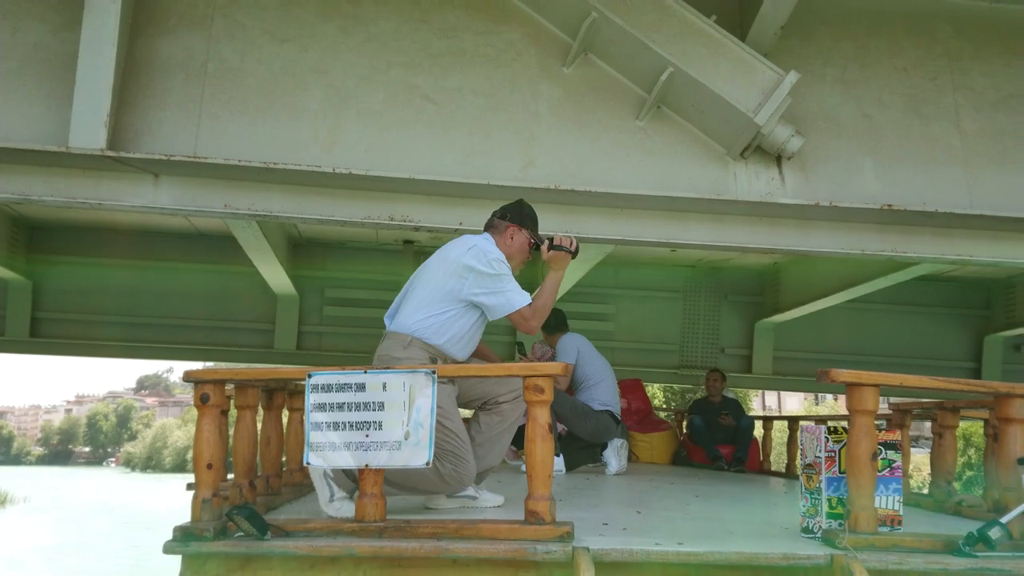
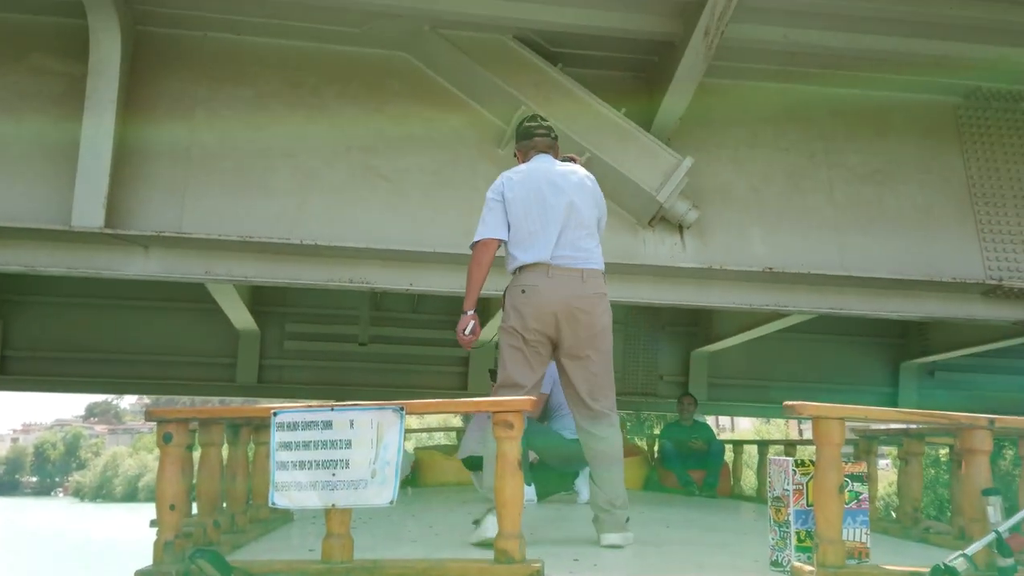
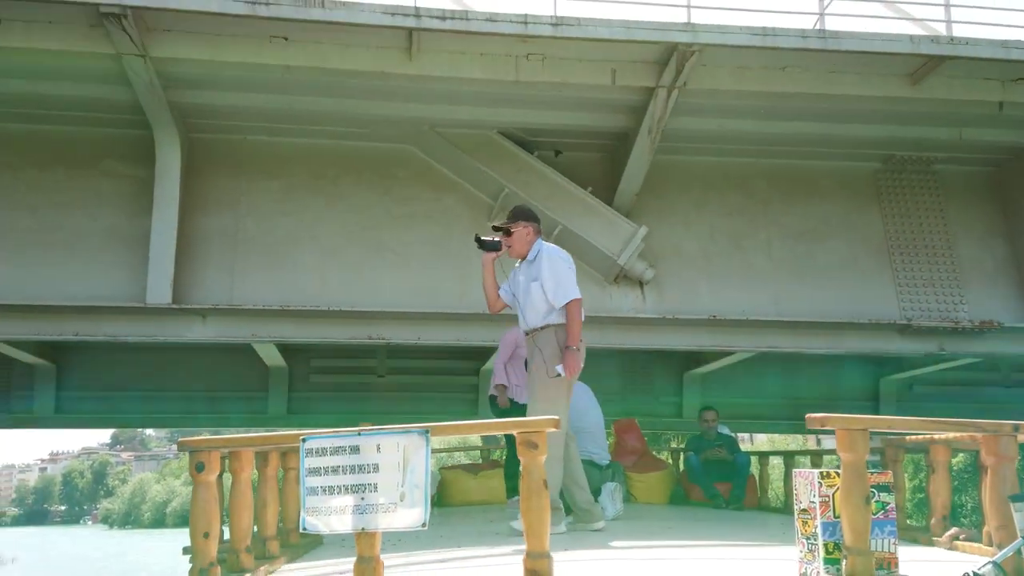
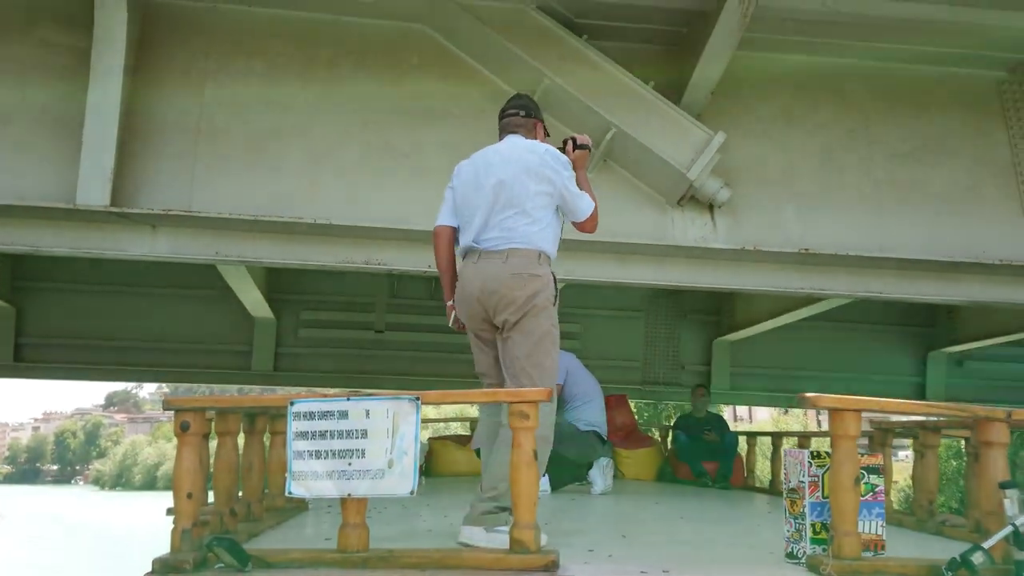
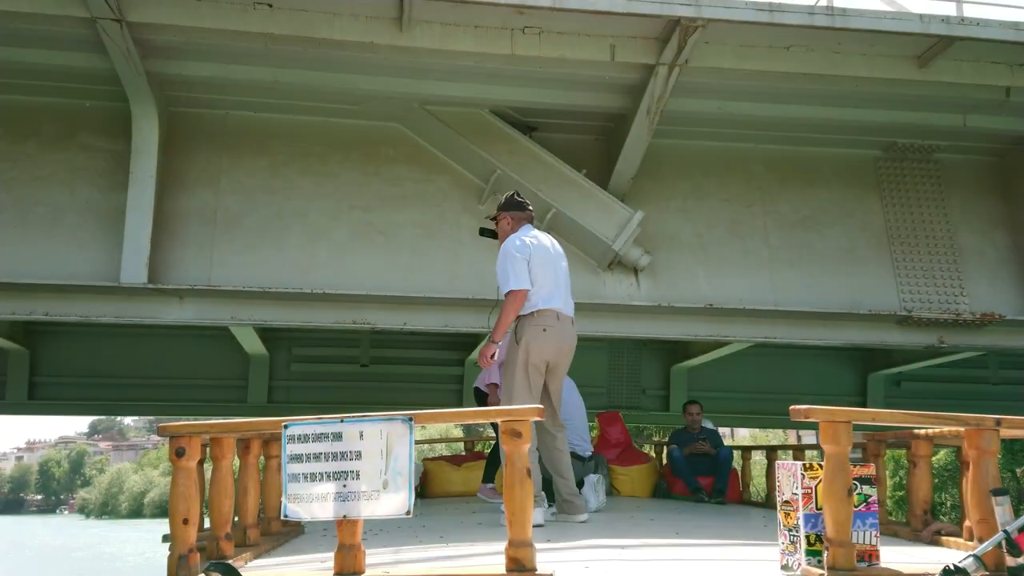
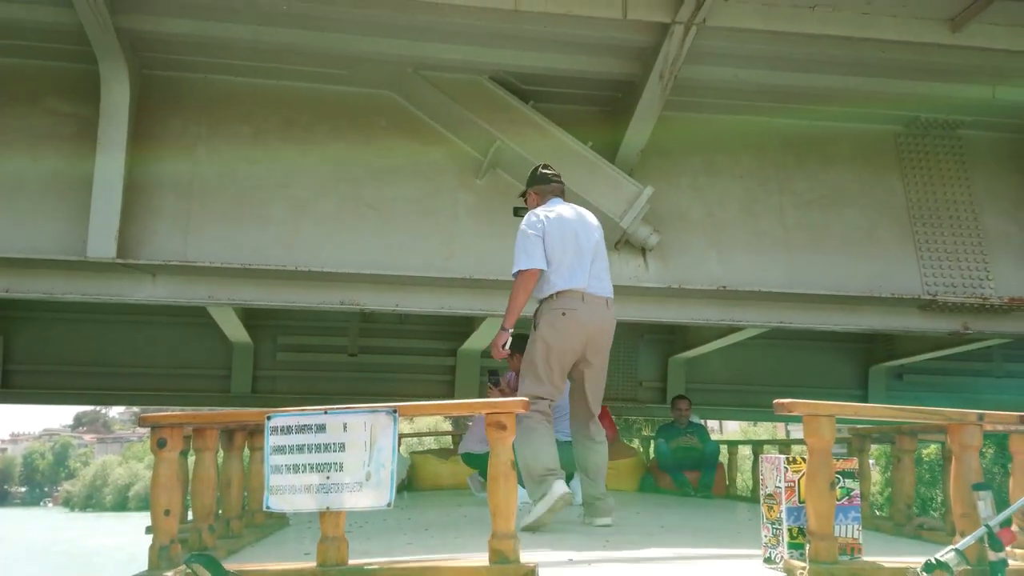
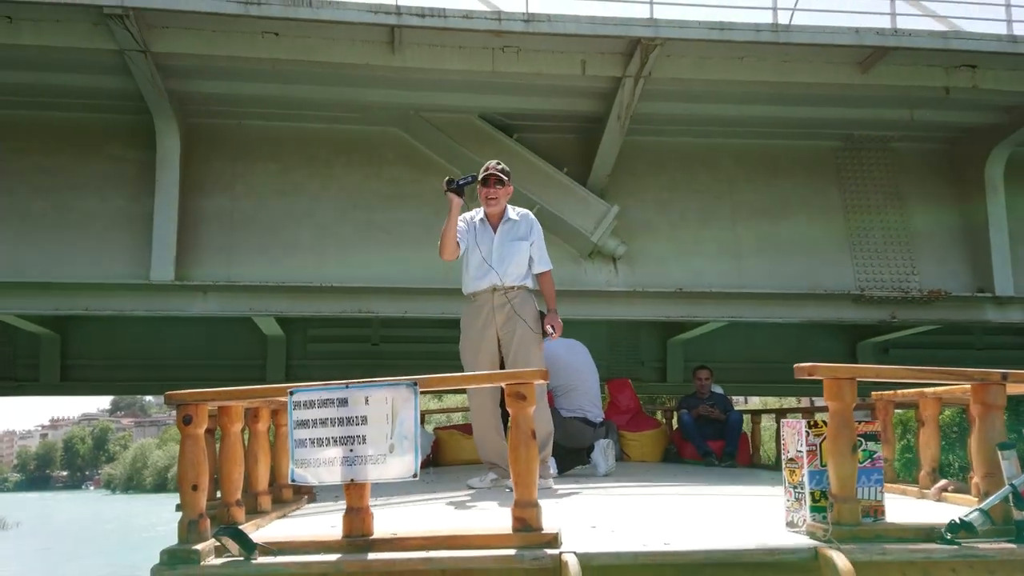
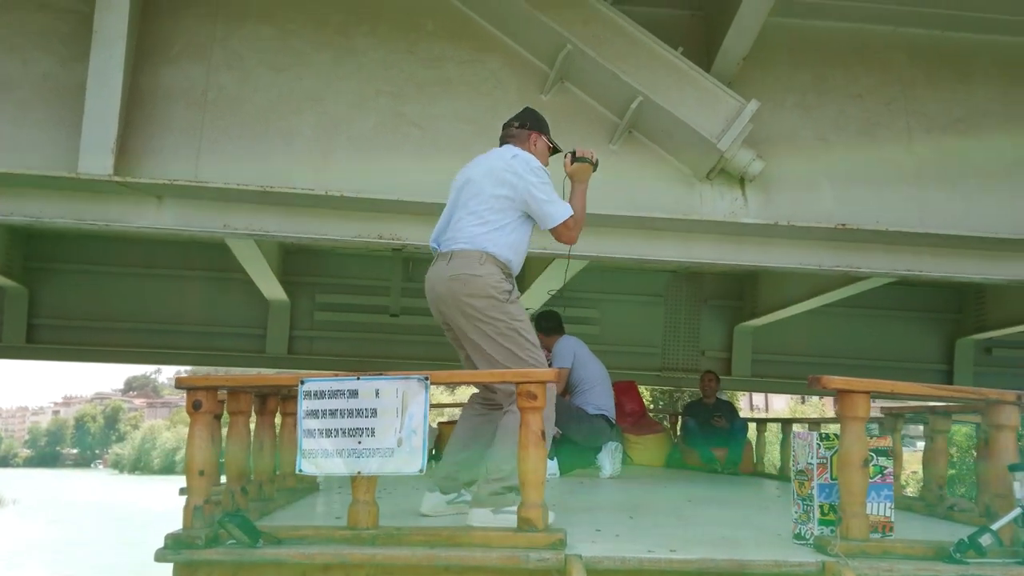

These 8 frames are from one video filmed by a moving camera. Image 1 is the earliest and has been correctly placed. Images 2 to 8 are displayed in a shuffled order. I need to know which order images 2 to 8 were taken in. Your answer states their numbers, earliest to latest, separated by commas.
8, 4, 2, 6, 5, 3, 7
